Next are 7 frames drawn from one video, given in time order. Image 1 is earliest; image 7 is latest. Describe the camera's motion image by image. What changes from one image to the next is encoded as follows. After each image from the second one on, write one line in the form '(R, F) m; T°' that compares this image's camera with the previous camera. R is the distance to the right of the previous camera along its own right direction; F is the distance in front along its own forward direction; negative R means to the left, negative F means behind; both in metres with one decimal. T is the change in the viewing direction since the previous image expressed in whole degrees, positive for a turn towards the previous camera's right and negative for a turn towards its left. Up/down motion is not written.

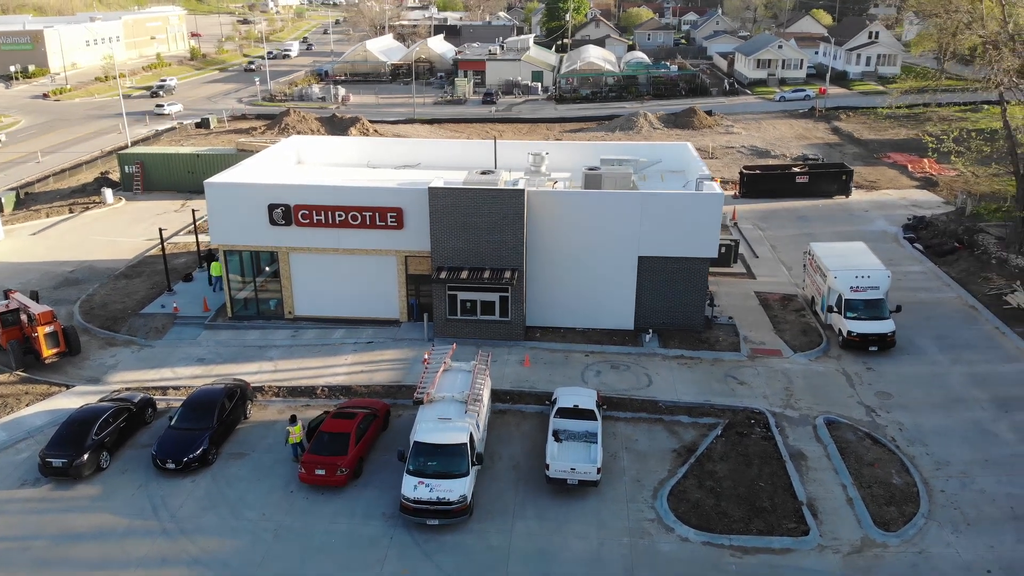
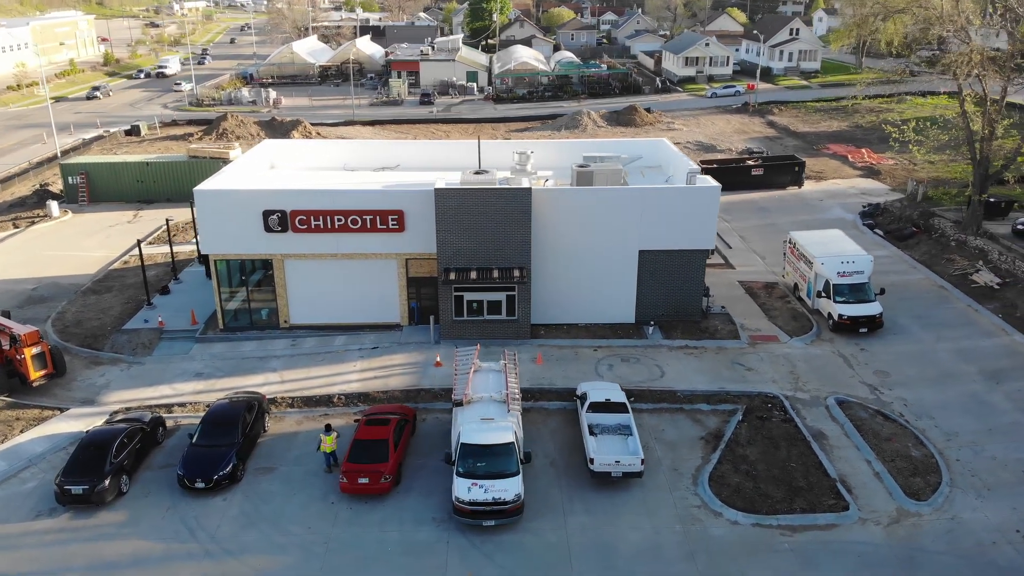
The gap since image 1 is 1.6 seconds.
(-2.6, +0.1) m; +6°
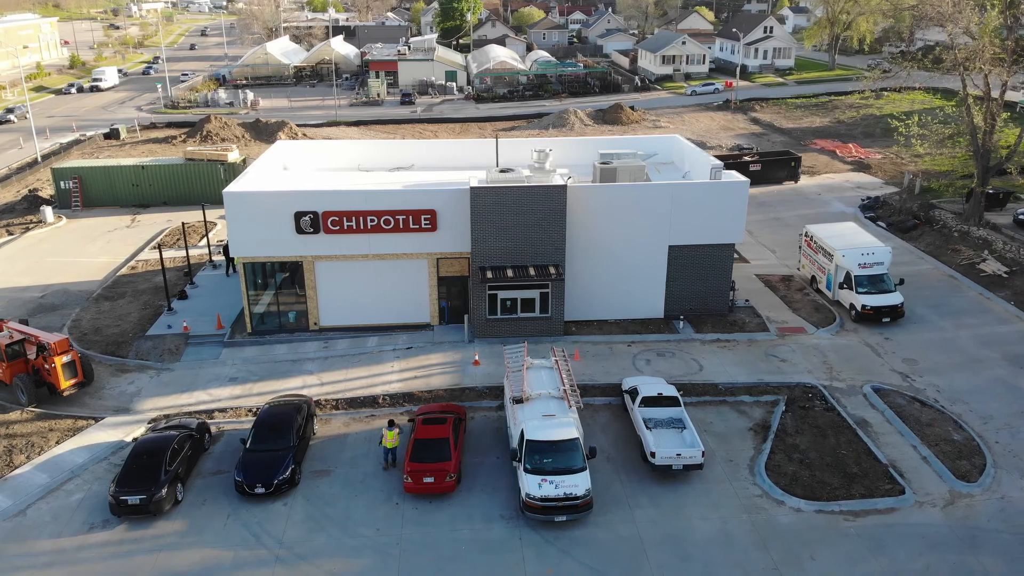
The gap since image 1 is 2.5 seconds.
(-2.1, 0.0) m; +3°
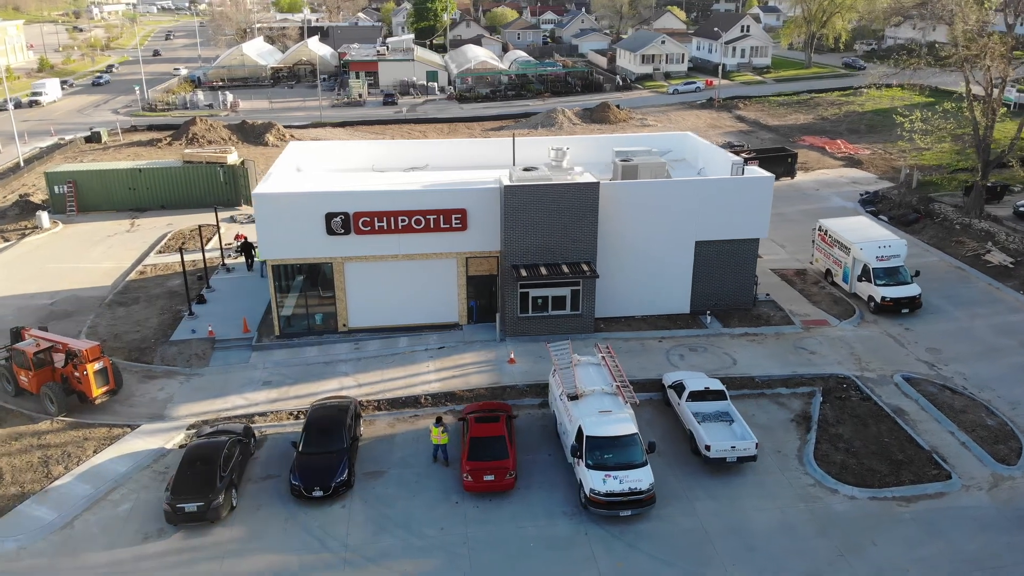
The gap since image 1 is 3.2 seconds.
(-2.0, 0.0) m; +3°
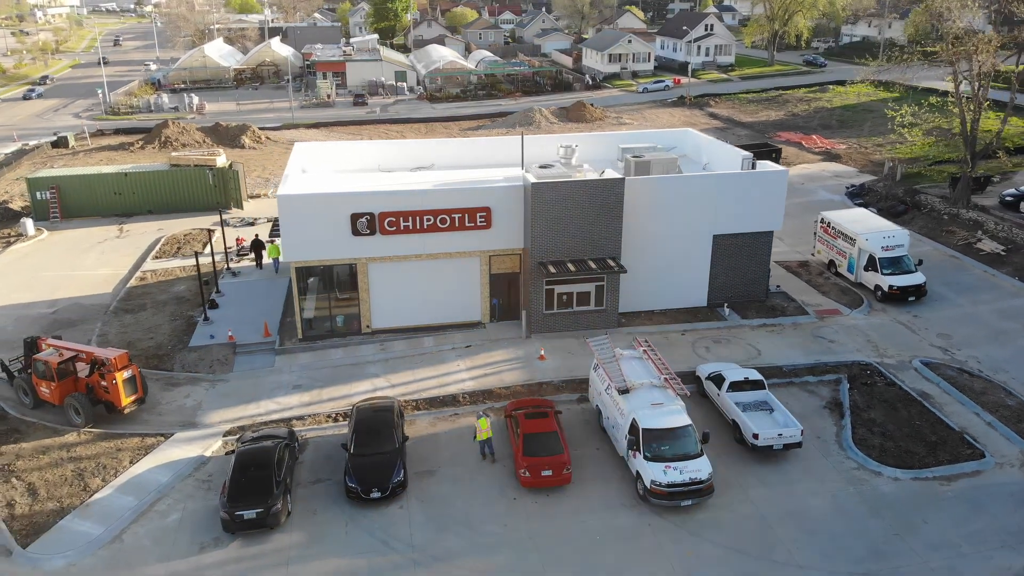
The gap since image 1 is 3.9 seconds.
(-2.2, 0.0) m; +4°
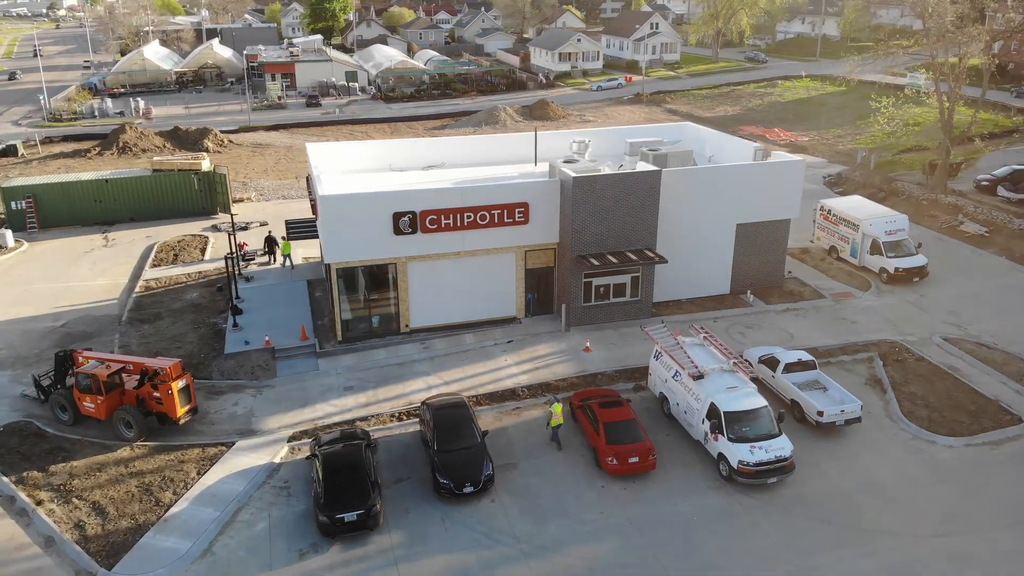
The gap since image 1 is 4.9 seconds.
(-3.4, 0.0) m; +5°
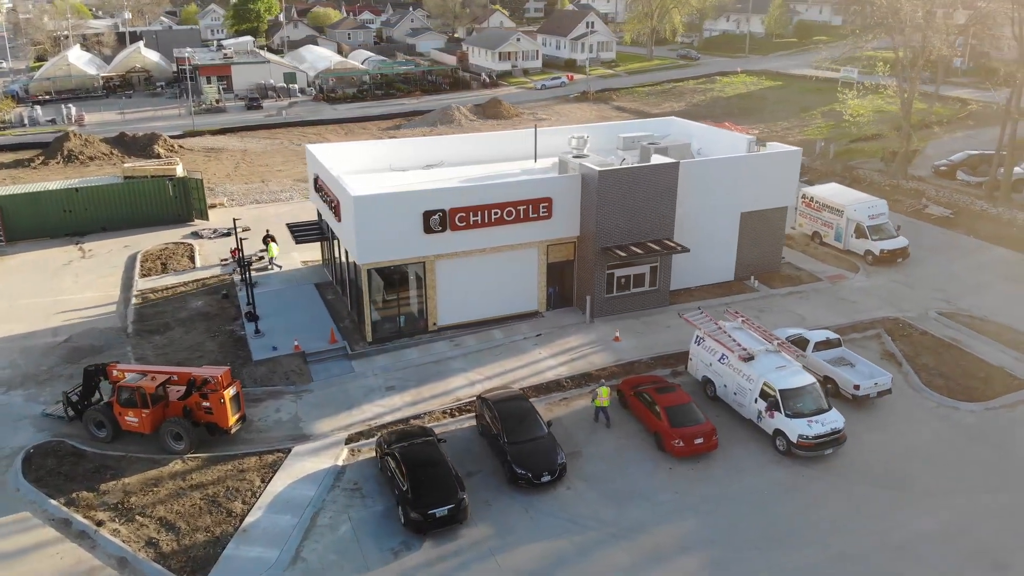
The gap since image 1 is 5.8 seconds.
(-3.3, -0.1) m; +6°
